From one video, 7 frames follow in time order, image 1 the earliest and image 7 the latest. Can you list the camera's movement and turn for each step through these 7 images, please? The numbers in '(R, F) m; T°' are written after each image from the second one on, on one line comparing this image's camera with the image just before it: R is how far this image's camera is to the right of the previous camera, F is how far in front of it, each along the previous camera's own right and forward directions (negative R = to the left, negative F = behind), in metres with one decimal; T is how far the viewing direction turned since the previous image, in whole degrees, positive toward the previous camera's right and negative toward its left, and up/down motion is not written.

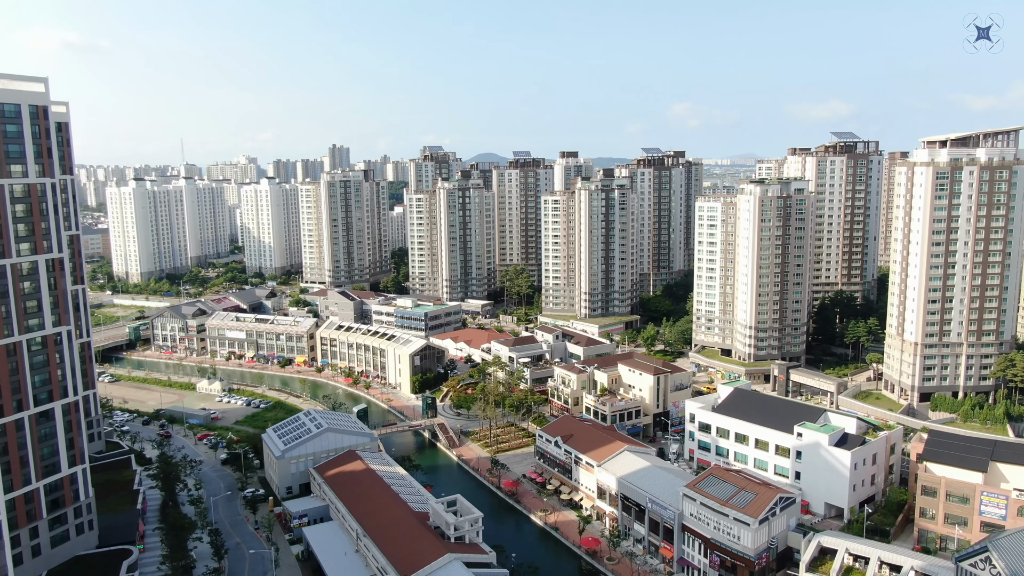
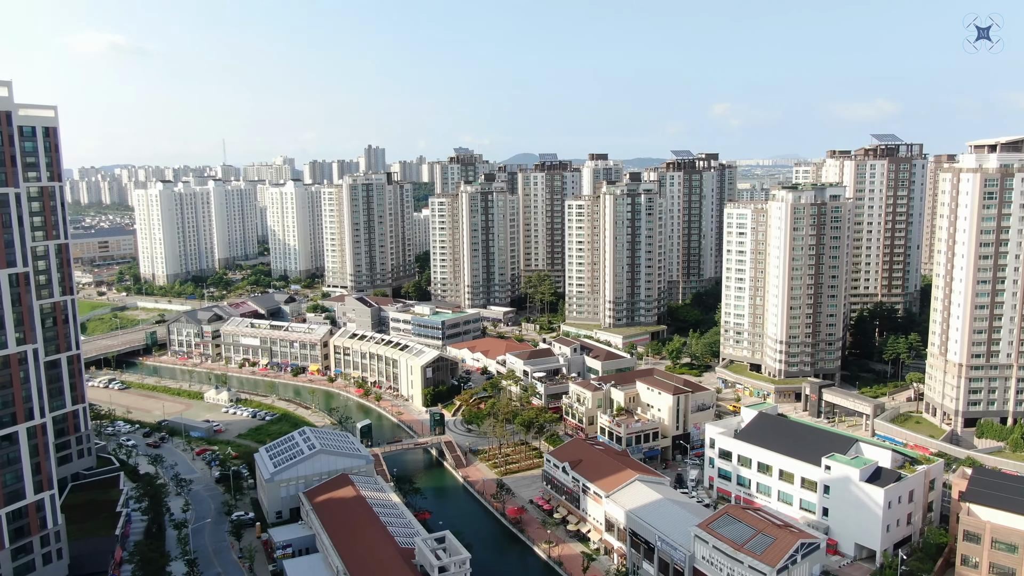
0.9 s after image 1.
(+1.4, +2.2) m; -3°
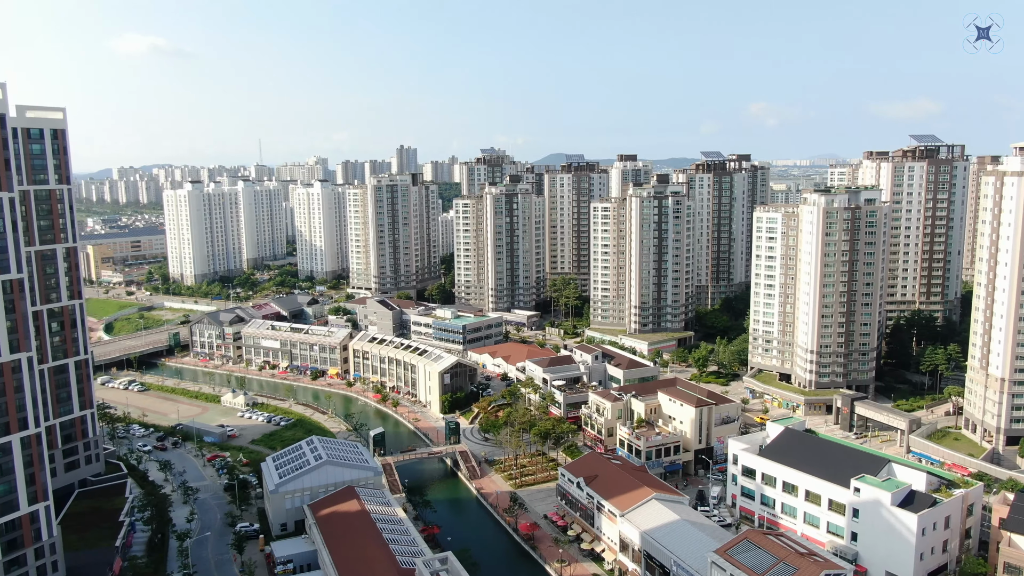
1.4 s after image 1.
(+0.8, +1.2) m; -3°
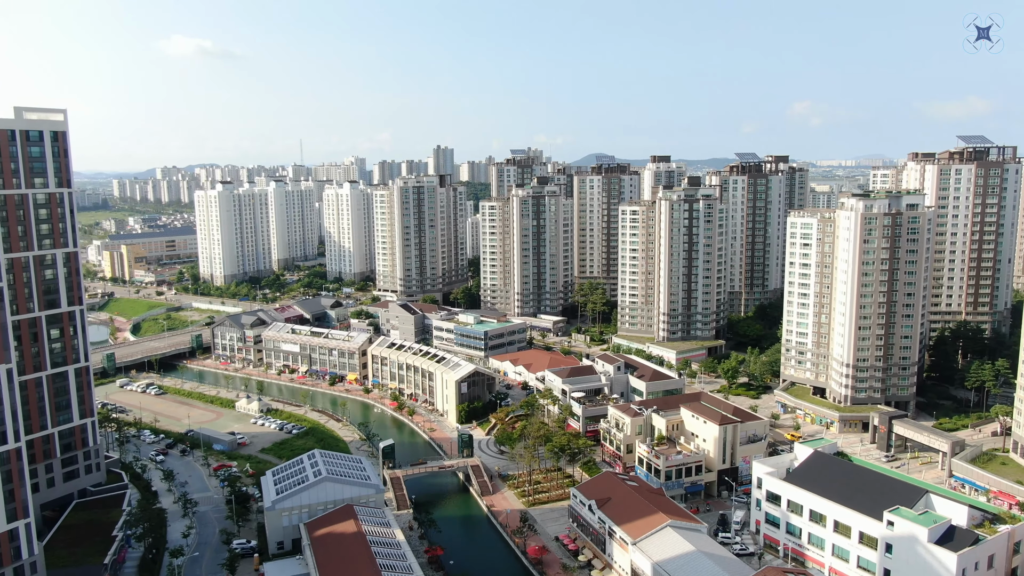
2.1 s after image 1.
(+1.2, +1.7) m; -3°
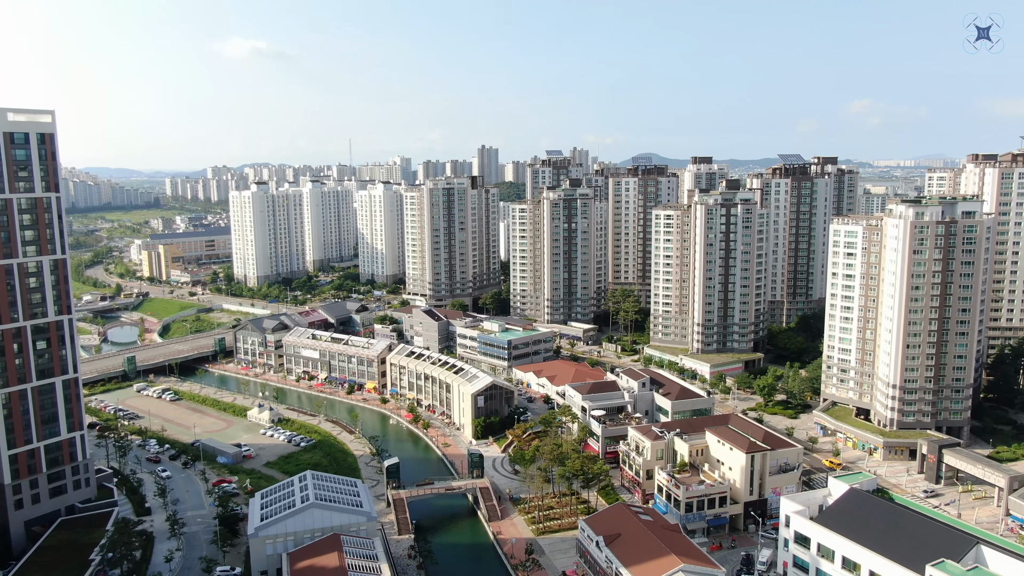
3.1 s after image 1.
(+1.7, +2.4) m; -4°
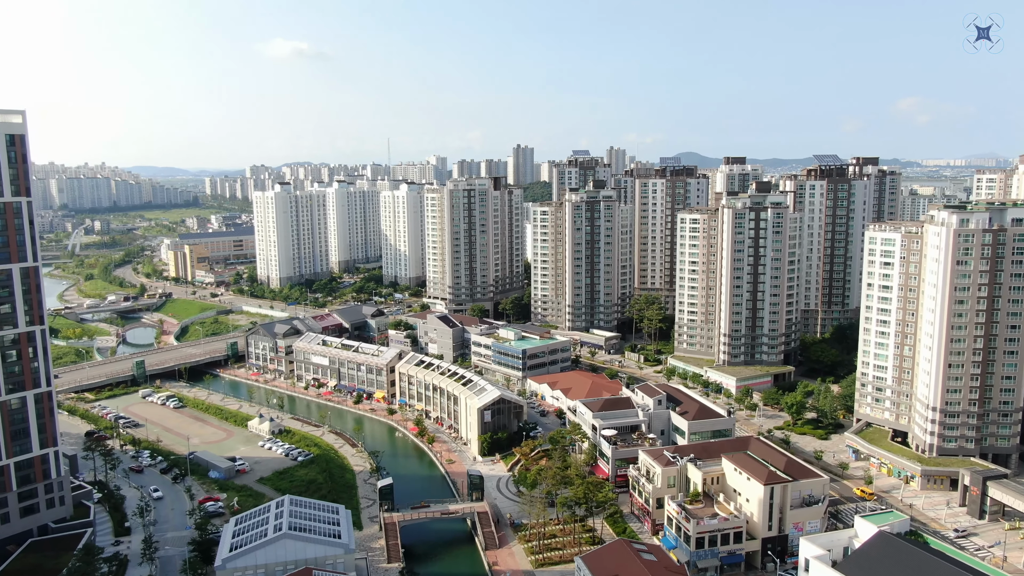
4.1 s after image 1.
(+1.8, +2.5) m; -3°
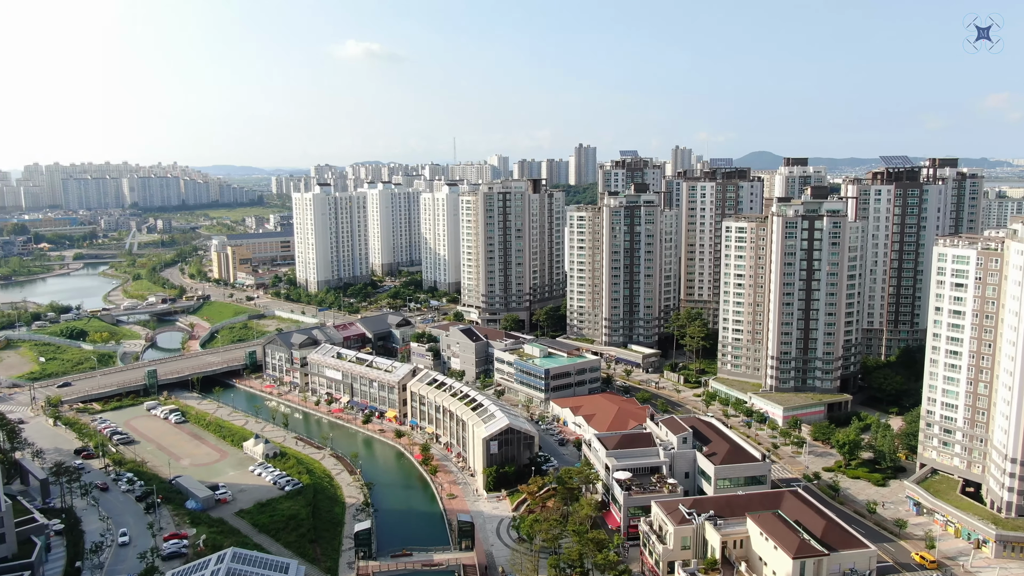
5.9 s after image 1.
(+3.1, +4.5) m; -5°
